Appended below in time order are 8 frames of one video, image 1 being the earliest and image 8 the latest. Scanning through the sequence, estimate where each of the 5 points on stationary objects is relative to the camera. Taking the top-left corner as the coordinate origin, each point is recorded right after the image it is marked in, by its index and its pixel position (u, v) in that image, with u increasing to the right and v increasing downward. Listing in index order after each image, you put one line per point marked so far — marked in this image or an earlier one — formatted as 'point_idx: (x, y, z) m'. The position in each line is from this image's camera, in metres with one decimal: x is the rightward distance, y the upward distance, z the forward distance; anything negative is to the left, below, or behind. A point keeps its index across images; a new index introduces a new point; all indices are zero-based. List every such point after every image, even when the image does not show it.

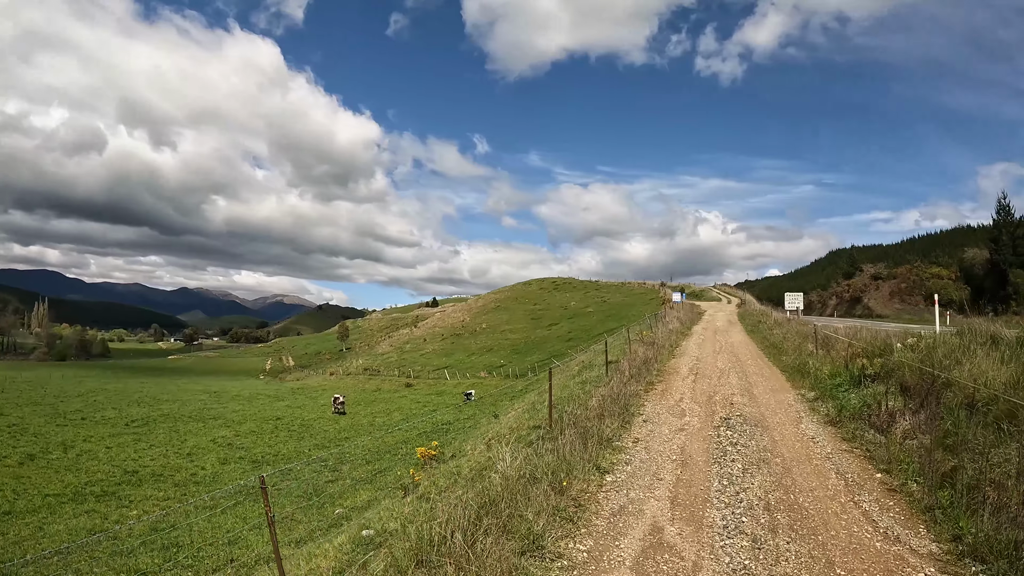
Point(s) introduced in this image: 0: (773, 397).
0: (+8.6, -3.7, +16.1) m
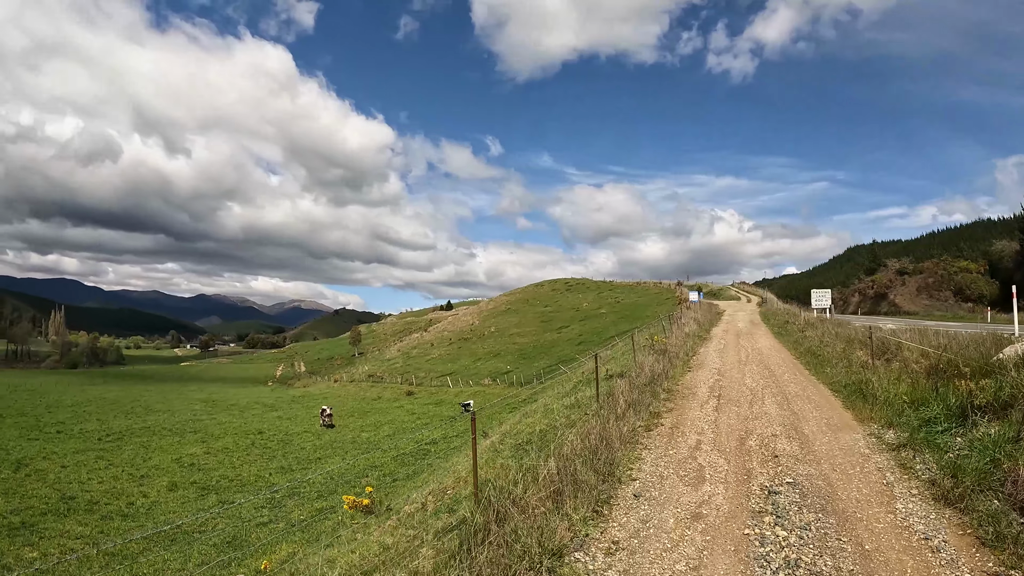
0: (+7.2, -3.5, +10.9) m
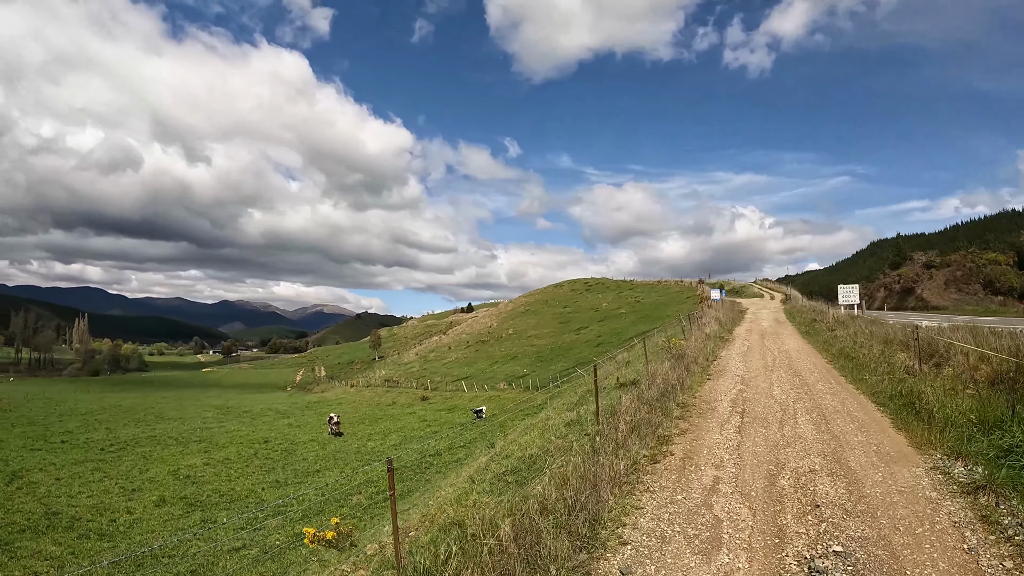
0: (+6.7, -3.4, +8.6) m
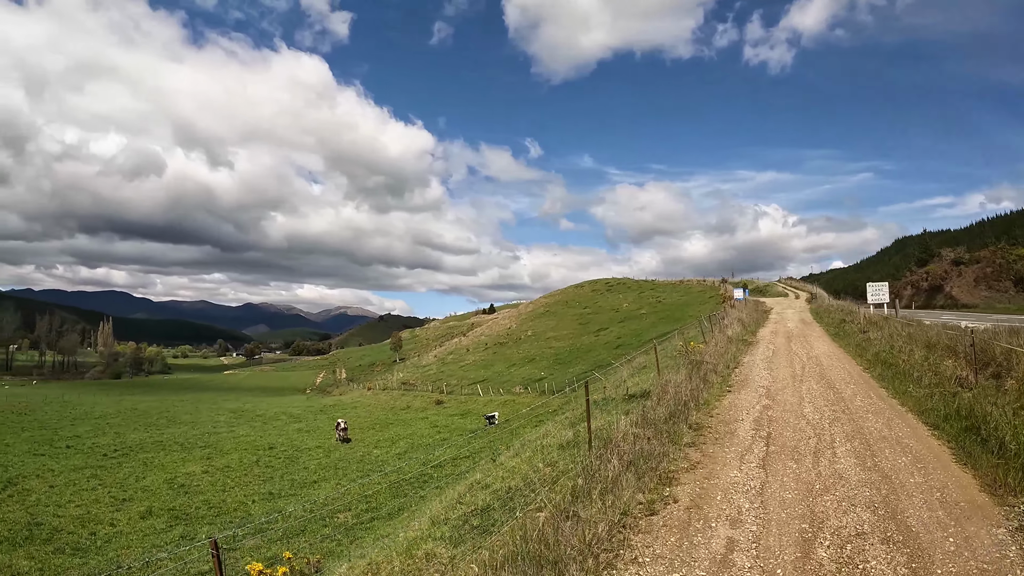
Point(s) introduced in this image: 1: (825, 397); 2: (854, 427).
0: (+5.9, -3.5, +6.4) m
1: (+11.7, -4.0, +18.0) m
2: (+9.3, -3.7, +13.2) m
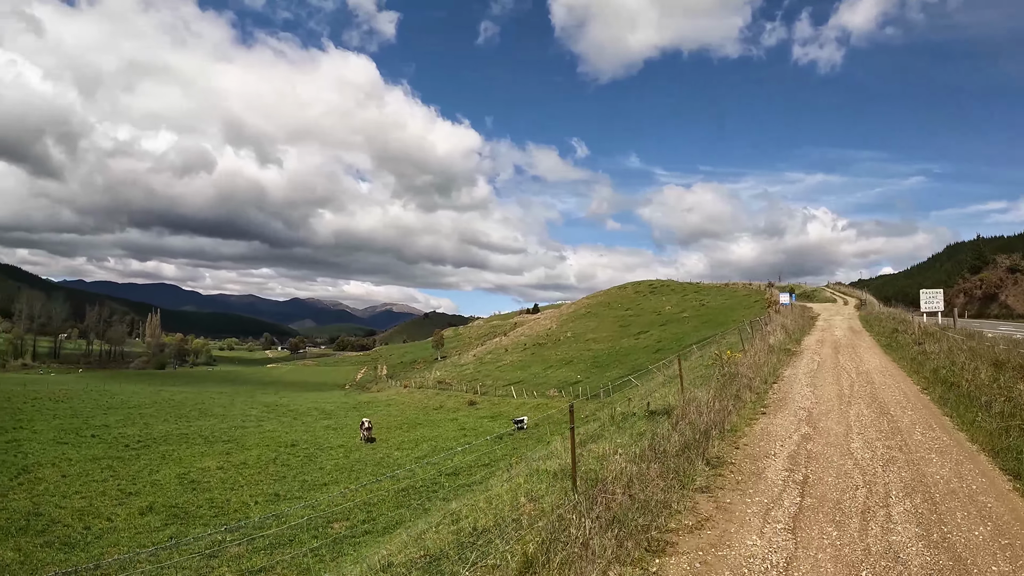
0: (+5.1, -3.7, +4.3) m
1: (+11.6, -4.4, +15.5) m
2: (+8.9, -4.1, +10.8) m
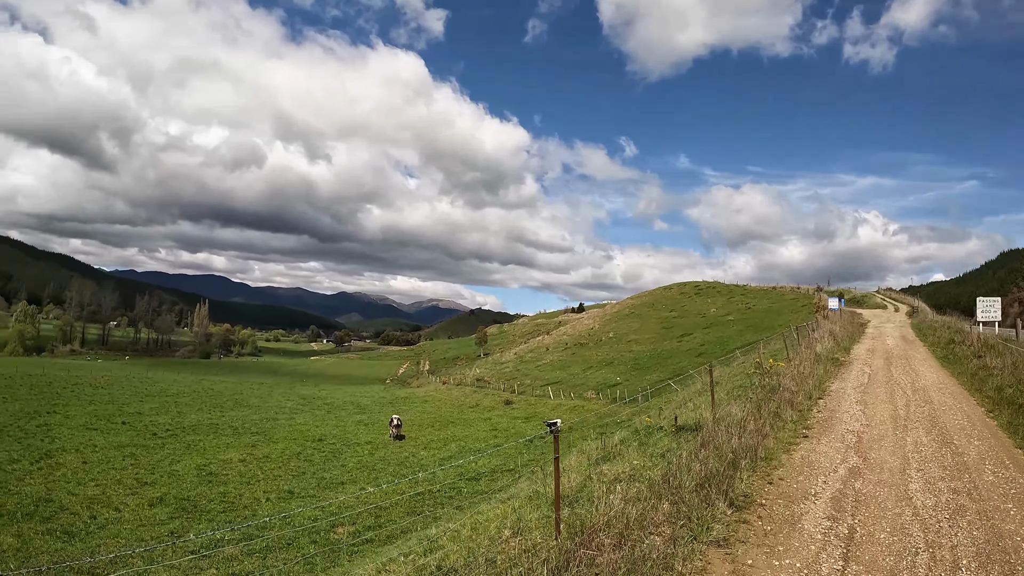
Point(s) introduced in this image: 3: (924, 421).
0: (+4.6, -4.1, +2.8) m
1: (+11.8, -4.9, +13.6) m
2: (+8.8, -4.5, +9.1) m
3: (+16.2, -5.4, +19.3) m
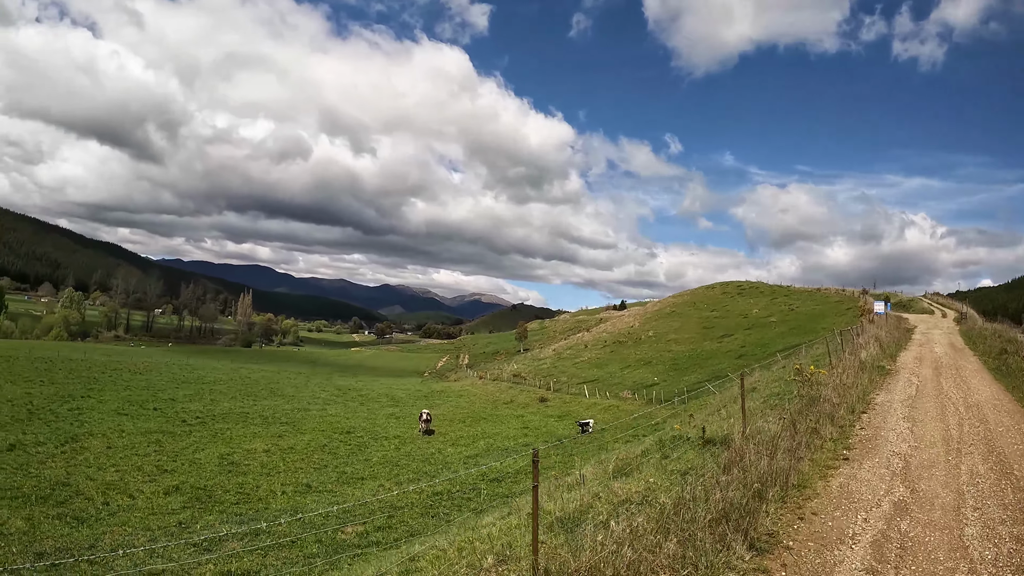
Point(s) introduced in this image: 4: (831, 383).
0: (+5.4, -4.7, +2.0) m
1: (+13.1, -5.6, +12.5) m
2: (+9.9, -5.2, +8.2) m
3: (+17.7, -6.1, +18.0) m
4: (+14.0, -5.0, +20.9) m
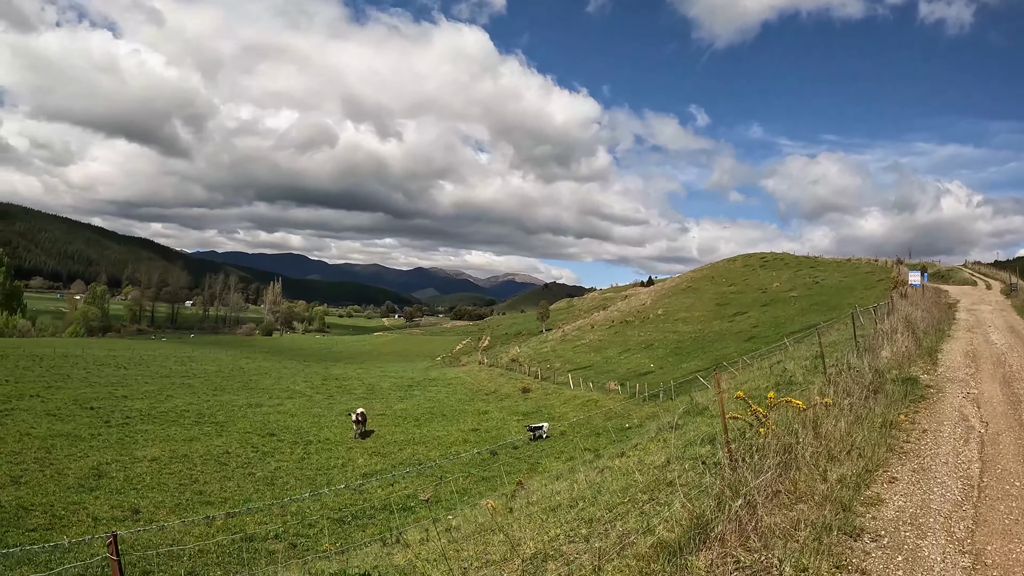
0: (+0.4, -5.2, +1.1) m
1: (+8.8, -5.4, +11.1) m
2: (+5.3, -5.3, +7.0) m
3: (+13.8, -5.7, +16.3) m
4: (+10.2, -4.5, +19.4) m
